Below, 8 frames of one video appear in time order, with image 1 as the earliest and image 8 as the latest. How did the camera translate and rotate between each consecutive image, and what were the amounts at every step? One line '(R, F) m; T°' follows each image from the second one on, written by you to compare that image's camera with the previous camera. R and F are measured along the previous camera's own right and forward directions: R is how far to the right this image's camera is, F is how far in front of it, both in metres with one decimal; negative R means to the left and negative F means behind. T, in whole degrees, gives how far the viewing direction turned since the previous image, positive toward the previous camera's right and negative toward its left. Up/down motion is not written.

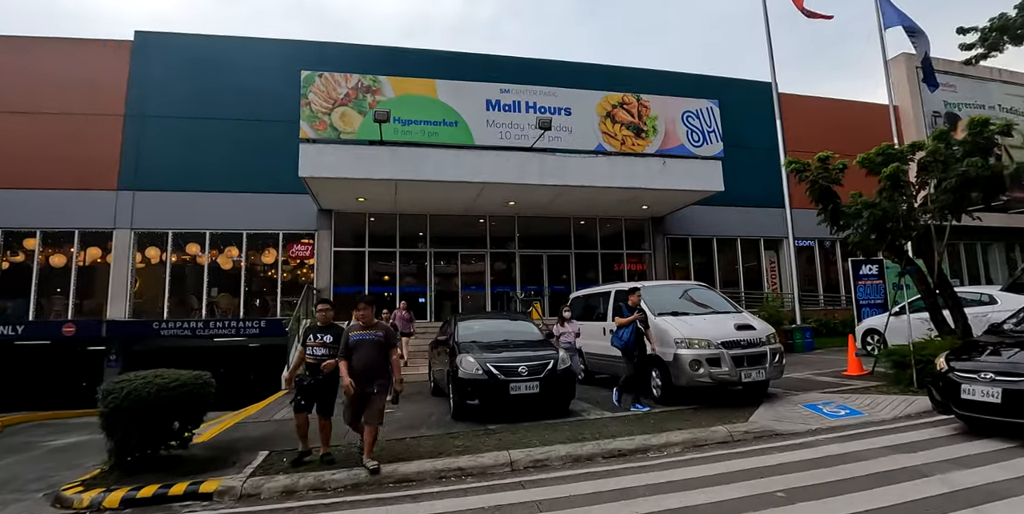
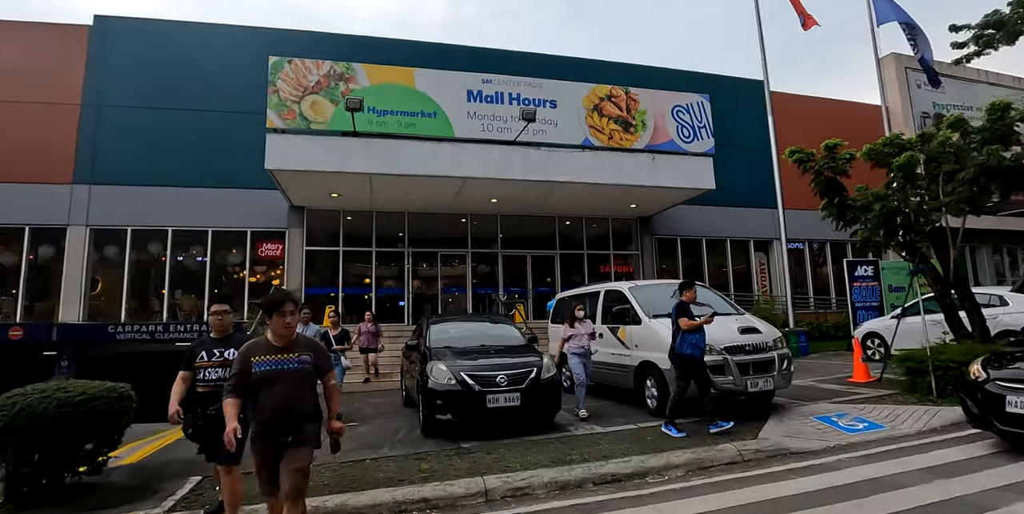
(+0.1, +0.8) m; +2°
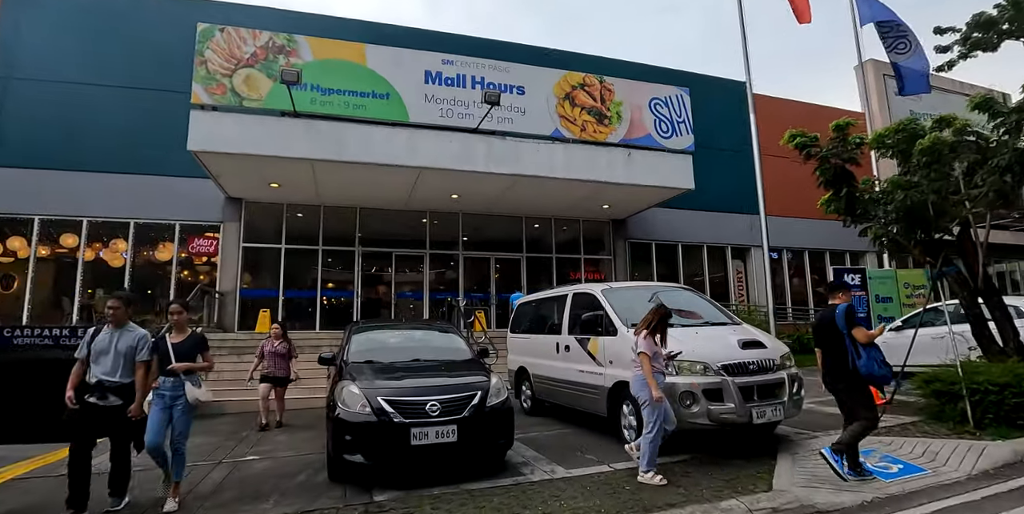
(+0.3, +1.4) m; +3°
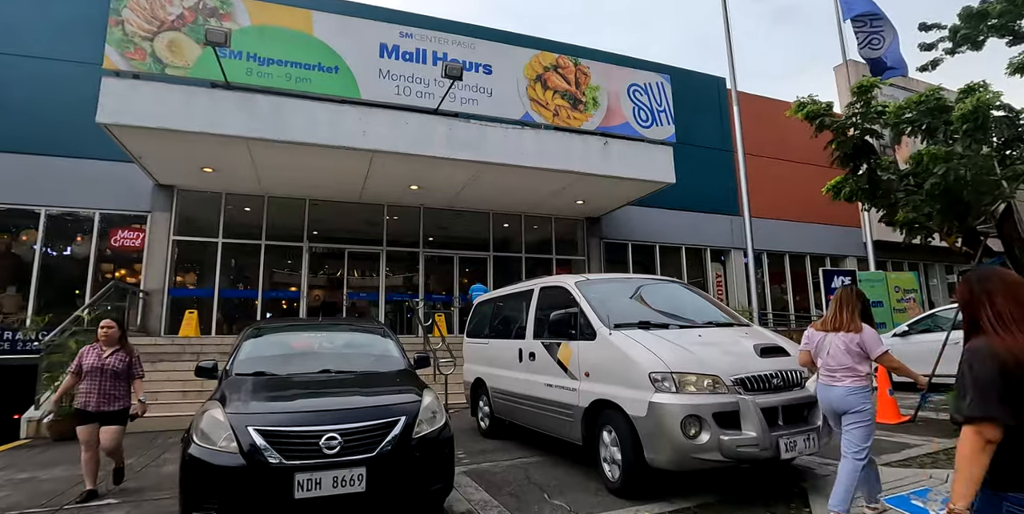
(+0.2, +1.3) m; +3°
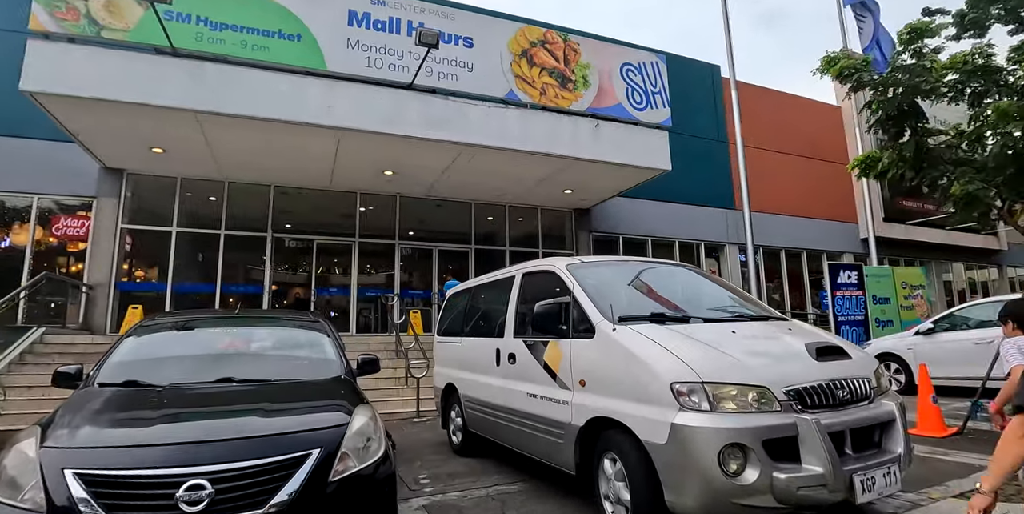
(+0.1, +1.0) m; +2°
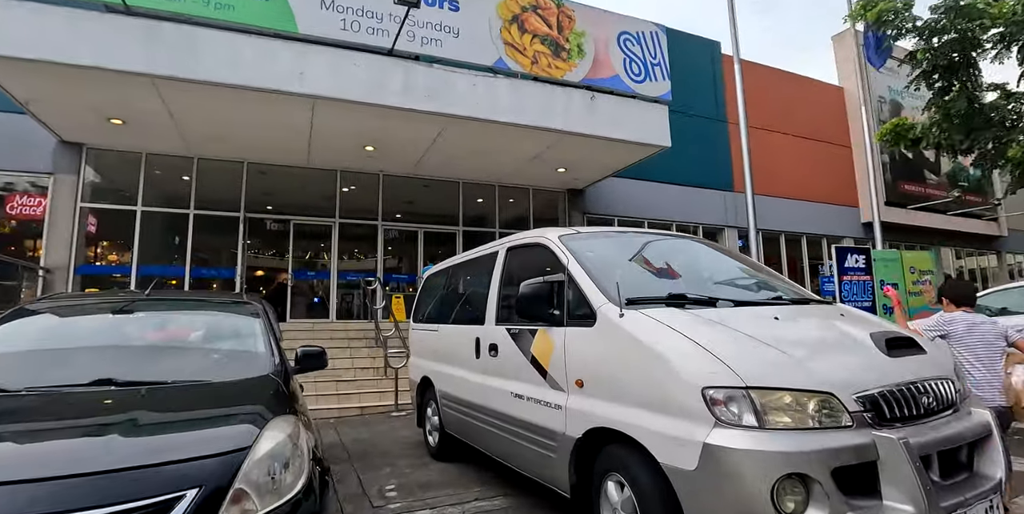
(+0.1, +0.7) m; +1°
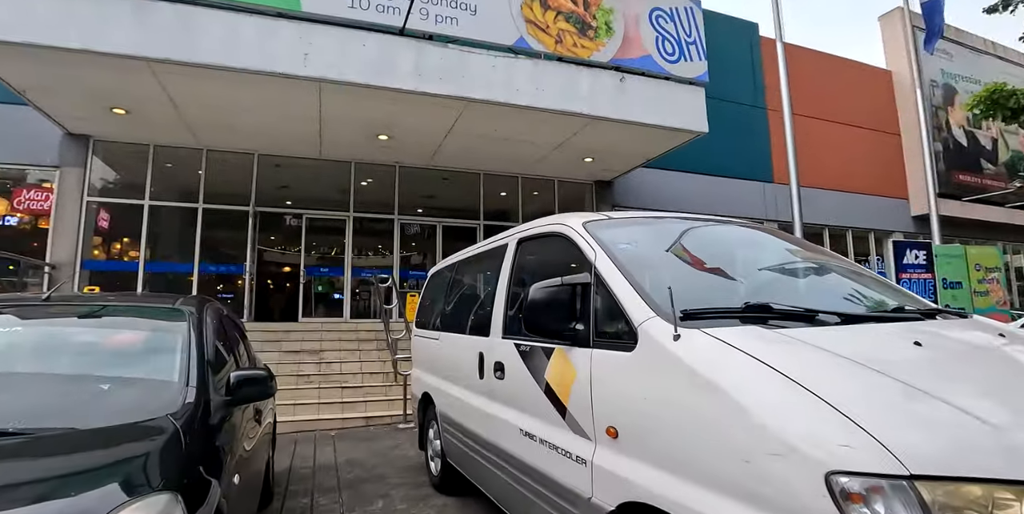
(+0.1, +0.7) m; -3°
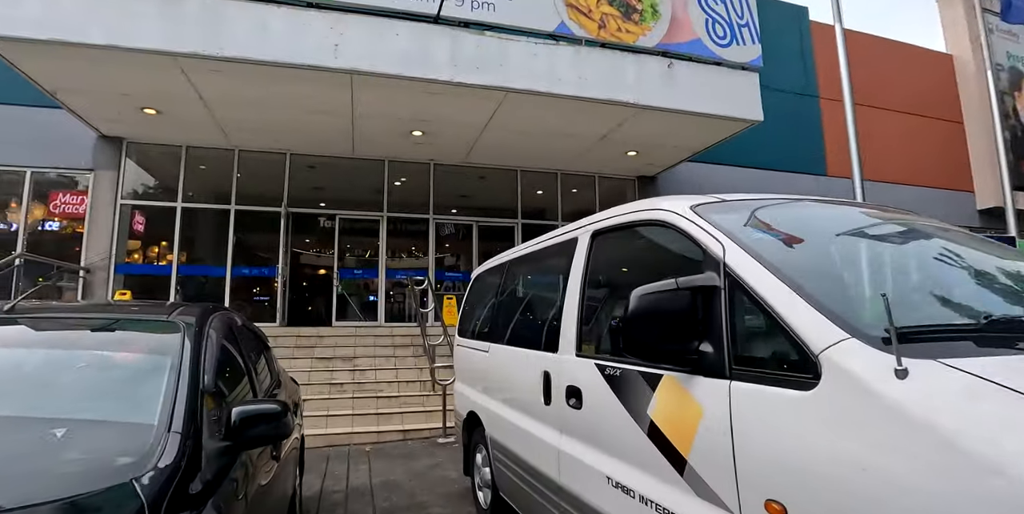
(-0.2, +0.5) m; -4°
